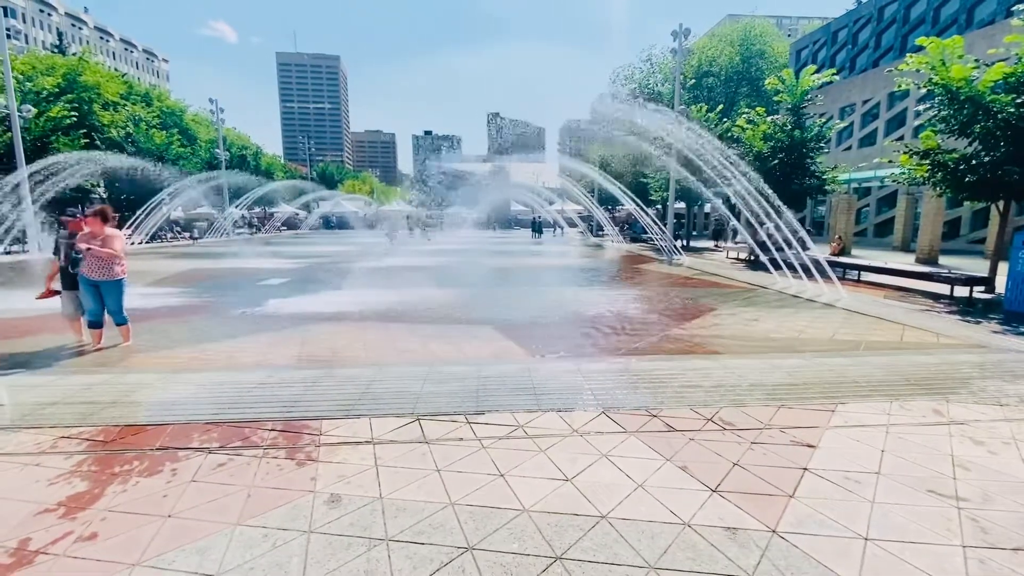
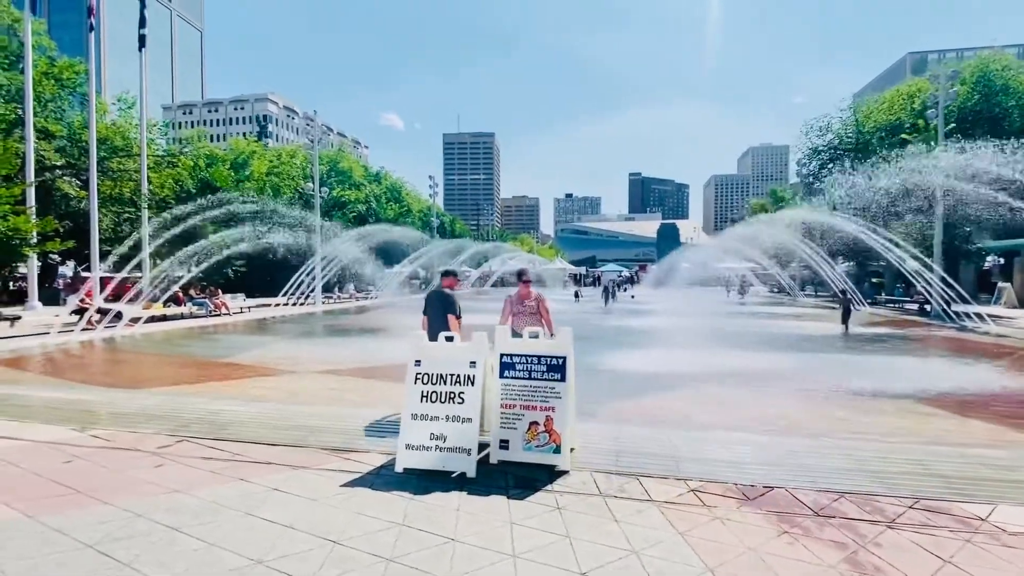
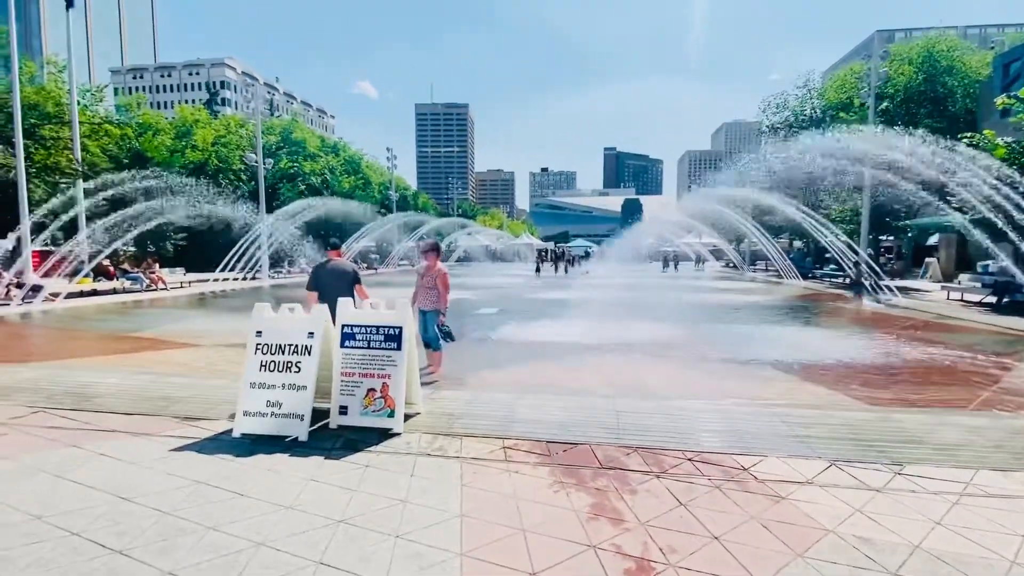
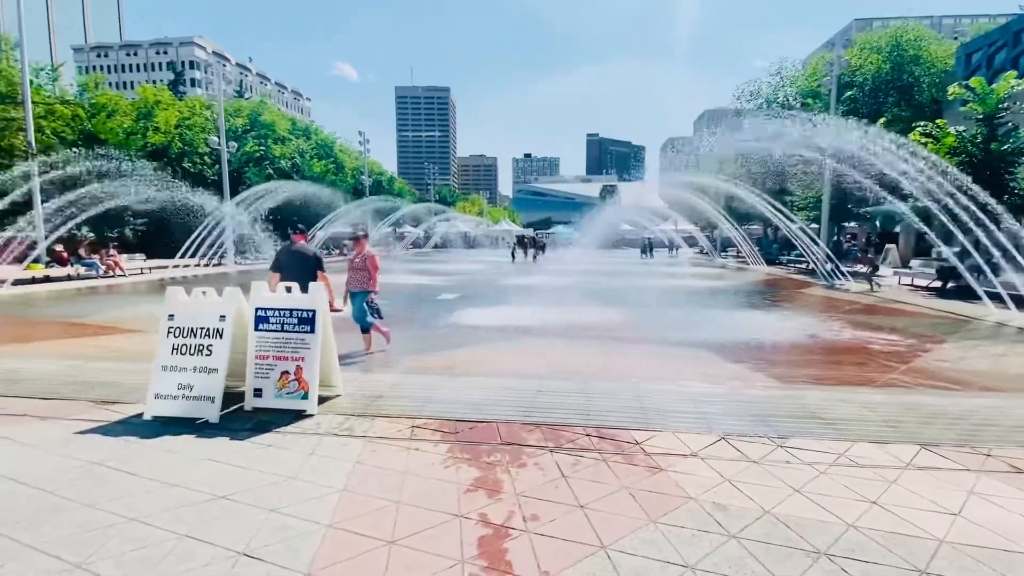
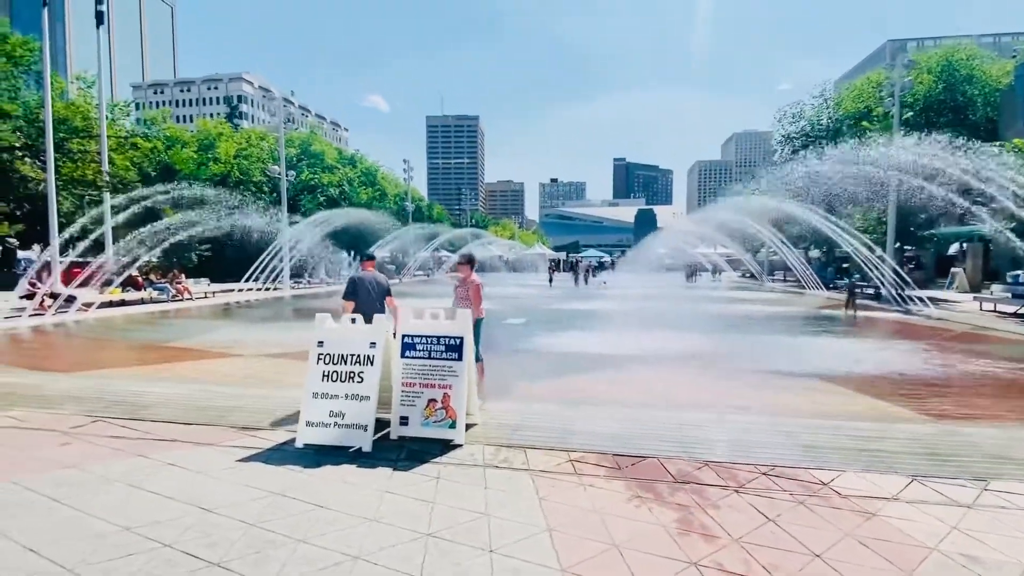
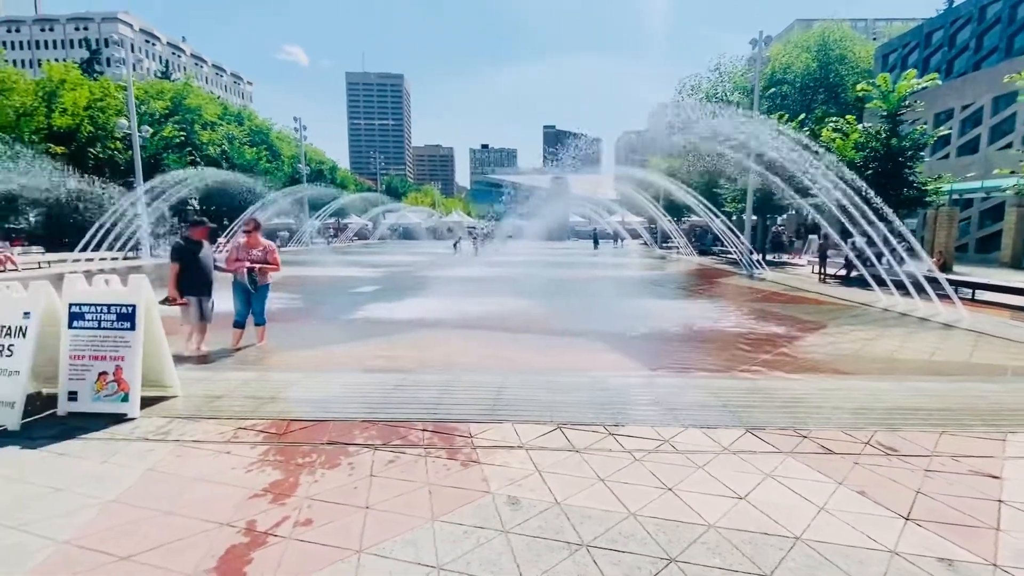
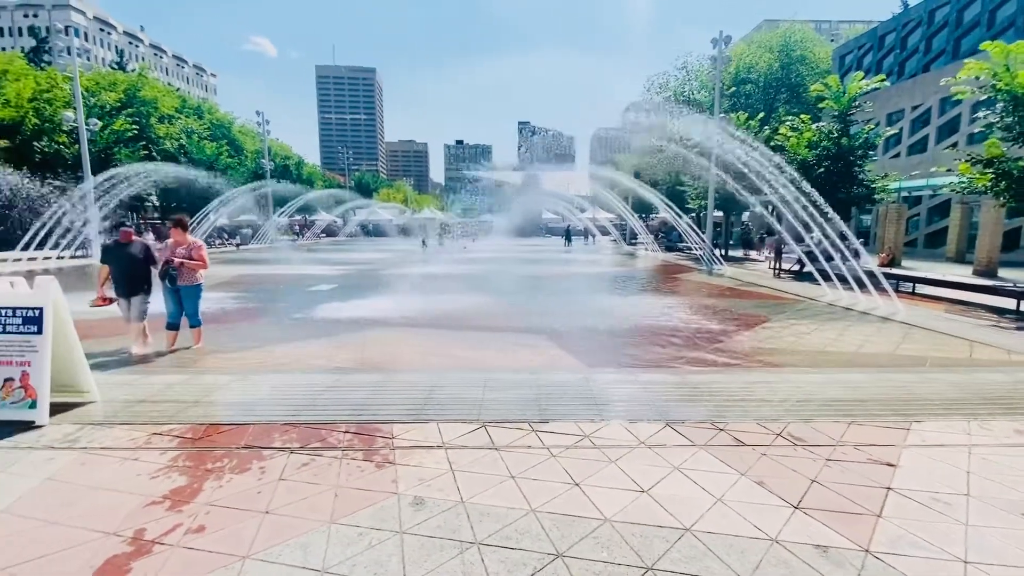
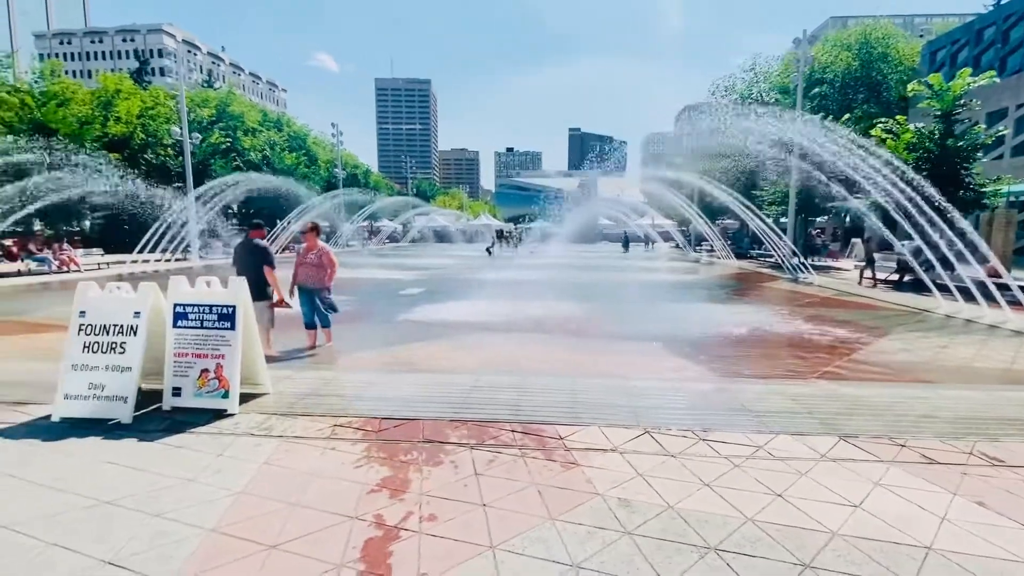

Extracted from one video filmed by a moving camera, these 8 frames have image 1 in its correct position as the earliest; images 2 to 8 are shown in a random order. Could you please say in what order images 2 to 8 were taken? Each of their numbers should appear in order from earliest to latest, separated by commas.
7, 6, 8, 4, 3, 5, 2
